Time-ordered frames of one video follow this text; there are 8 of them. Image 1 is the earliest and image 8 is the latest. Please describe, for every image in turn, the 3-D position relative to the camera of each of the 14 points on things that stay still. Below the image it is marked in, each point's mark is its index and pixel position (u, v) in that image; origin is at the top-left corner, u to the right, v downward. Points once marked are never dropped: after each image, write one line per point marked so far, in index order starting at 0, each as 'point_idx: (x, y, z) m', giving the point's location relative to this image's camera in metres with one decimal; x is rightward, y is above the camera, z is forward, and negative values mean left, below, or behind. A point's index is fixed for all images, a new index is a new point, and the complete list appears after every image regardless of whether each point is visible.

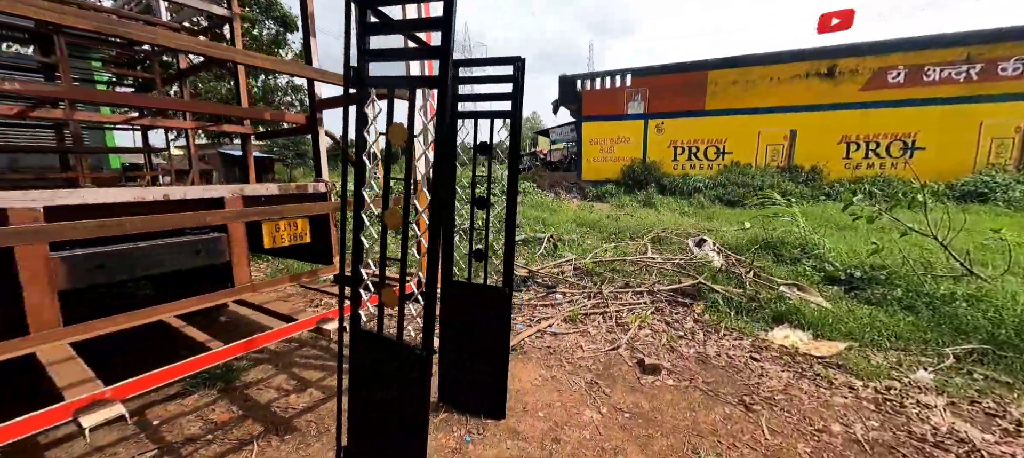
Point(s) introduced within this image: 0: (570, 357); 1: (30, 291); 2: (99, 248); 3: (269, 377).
0: (+0.5, -1.1, +3.2) m
1: (-2.2, -0.3, +1.8) m
2: (-2.1, -0.1, +2.0) m
3: (-1.7, -1.1, +2.7) m
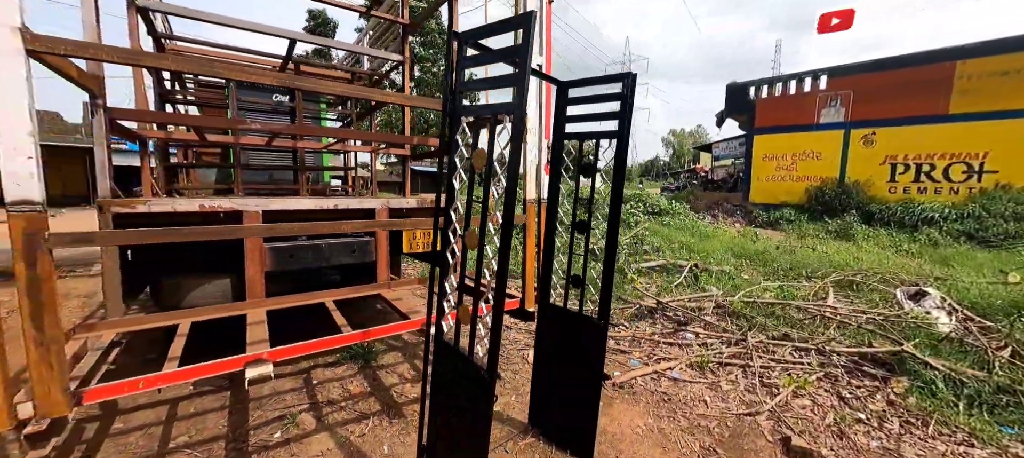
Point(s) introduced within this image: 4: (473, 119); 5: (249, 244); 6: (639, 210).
0: (+1.3, -1.3, +2.8) m
1: (-1.7, -0.2, +2.5) m
2: (-1.5, -0.1, +2.6) m
3: (-1.0, -1.1, +3.2) m
4: (-0.1, +0.4, +1.5) m
5: (-1.7, -0.1, +2.4) m
6: (+3.7, +0.6, +11.2) m
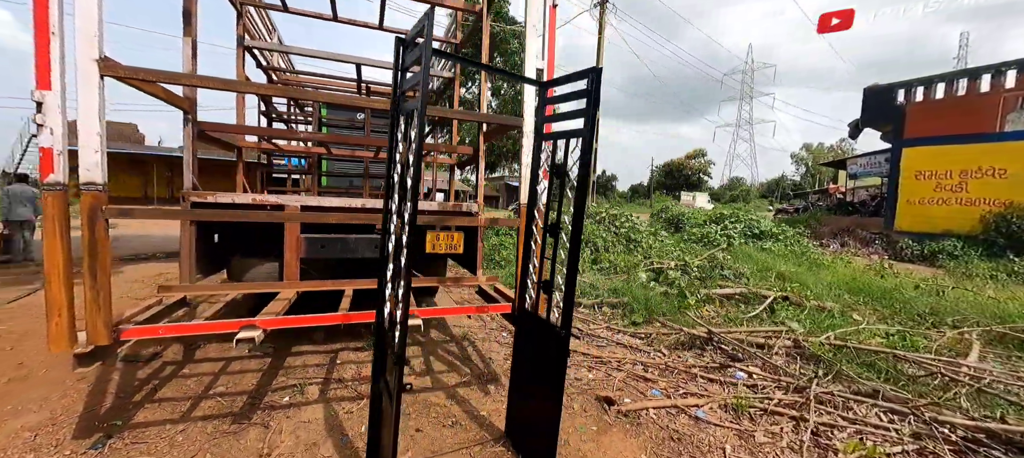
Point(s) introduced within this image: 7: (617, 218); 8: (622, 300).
0: (+1.2, -1.4, +2.4) m
1: (-1.7, -0.2, +2.9) m
2: (-1.5, -0.1, +3.0) m
3: (-0.9, -1.1, +3.4) m
4: (-0.4, +0.5, +1.6) m
5: (-1.7, 0.0, +2.9) m
6: (+5.8, -0.1, +9.9) m
7: (+2.6, +0.2, +9.3) m
8: (+1.4, -0.9, +5.0) m
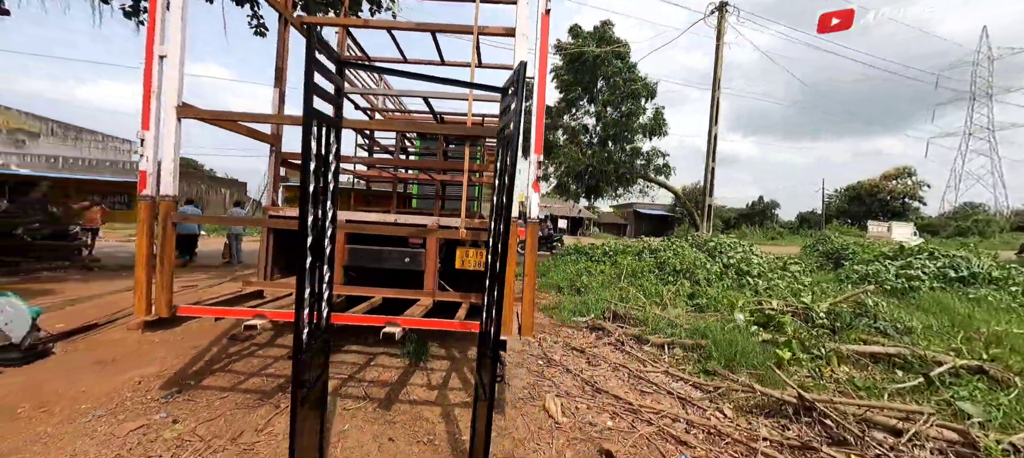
0: (+0.9, -1.5, +1.8) m
1: (-1.6, -0.3, +3.4) m
2: (-1.3, -0.2, +3.4) m
3: (-0.7, -1.3, +3.4) m
4: (-0.8, +0.5, +1.7) m
5: (-1.6, -0.1, +3.4) m
6: (+7.9, -0.8, +7.3) m
7: (+4.7, -0.4, +7.9) m
8: (+2.1, -1.2, +4.2) m
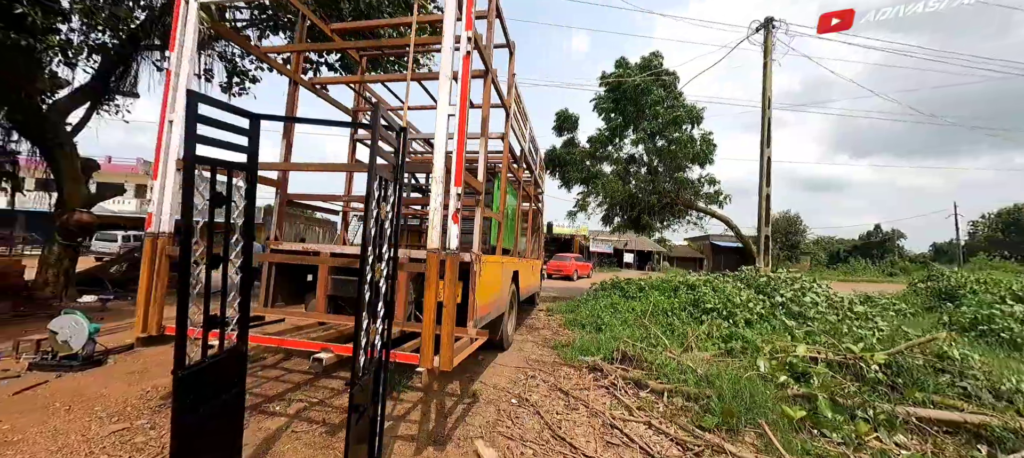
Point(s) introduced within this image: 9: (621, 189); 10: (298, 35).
0: (+0.2, -1.6, +1.5) m
1: (-1.9, -0.6, +3.7) m
2: (-1.6, -0.5, +3.7) m
3: (-1.0, -1.6, +3.5) m
4: (-1.4, +0.3, +2.0) m
5: (-1.9, -0.4, +3.7) m
6: (+8.2, -1.3, +5.5) m
7: (+5.2, -1.0, +6.8) m
8: (+1.9, -1.6, +3.6) m
9: (+2.9, +1.0, +9.9) m
10: (-2.4, +2.2, +4.3) m
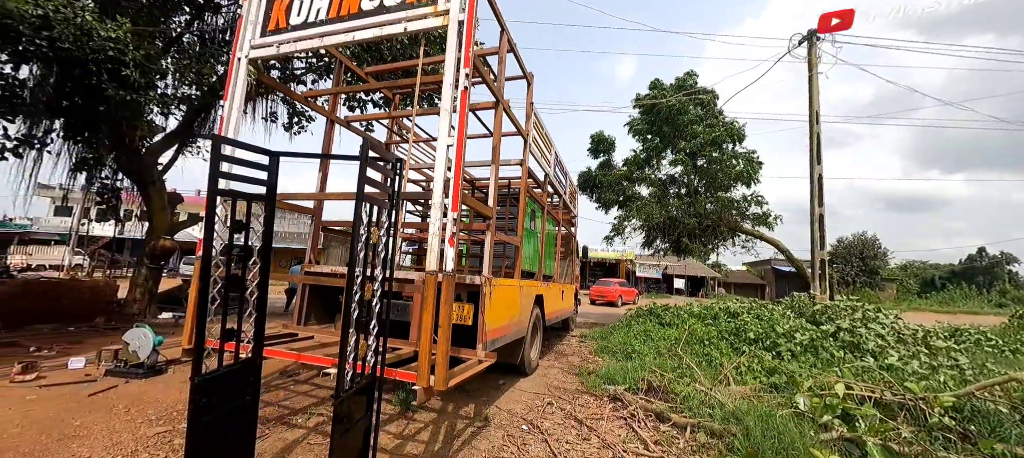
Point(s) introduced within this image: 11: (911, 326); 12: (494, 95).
0: (+0.1, -1.7, +1.4) m
1: (-1.8, -0.8, +3.9) m
2: (-1.5, -0.7, +3.9) m
3: (-0.9, -1.8, +3.5) m
4: (-1.5, +0.2, +2.3) m
5: (-1.8, -0.7, +3.9) m
6: (+8.5, -1.6, +4.5) m
7: (+5.6, -1.4, +6.1) m
8: (+1.9, -1.8, +3.4) m
9: (+3.7, +0.4, +9.6) m
10: (-2.2, +1.9, +4.8) m
11: (+7.2, -1.7, +6.8) m
12: (-0.2, +1.3, +3.7) m
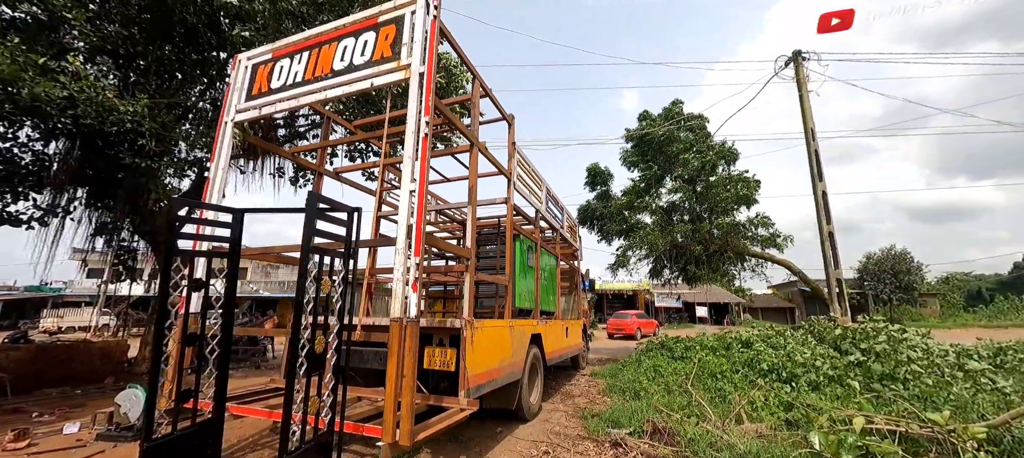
0: (-0.1, -1.9, +1.2) m
1: (-1.9, -1.3, +3.9) m
2: (-1.6, -1.2, +3.9) m
3: (-1.0, -2.2, +3.4) m
4: (-1.8, -0.2, +2.3) m
5: (-1.9, -1.2, +3.9) m
6: (+8.4, -1.5, +3.9) m
7: (+5.6, -1.7, +5.7) m
8: (+1.8, -2.0, +3.1) m
9: (+3.8, -0.3, +9.4) m
10: (-2.5, +1.3, +5.0) m
11: (+7.3, -1.9, +6.3) m
12: (-0.4, +0.9, +3.8) m
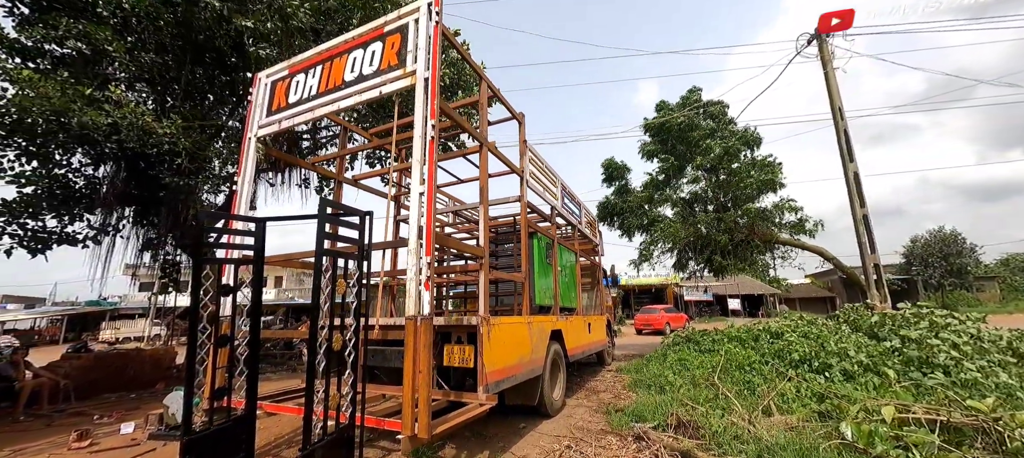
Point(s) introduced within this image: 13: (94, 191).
0: (-0.1, -1.9, +1.3) m
1: (-1.7, -1.4, +4.0) m
2: (-1.4, -1.3, +4.0) m
3: (-0.8, -2.2, +3.5) m
4: (-1.8, -0.2, +2.5) m
5: (-1.7, -1.2, +4.1) m
6: (+8.6, -1.1, +3.4) m
7: (+5.9, -1.4, +5.4) m
8: (+2.0, -1.9, +3.0) m
9: (+4.3, -0.1, +9.2) m
10: (-2.3, +1.2, +5.2) m
11: (+7.6, -1.6, +5.9) m
12: (-0.4, +0.9, +3.9) m
13: (-7.5, +0.7, +6.8) m
